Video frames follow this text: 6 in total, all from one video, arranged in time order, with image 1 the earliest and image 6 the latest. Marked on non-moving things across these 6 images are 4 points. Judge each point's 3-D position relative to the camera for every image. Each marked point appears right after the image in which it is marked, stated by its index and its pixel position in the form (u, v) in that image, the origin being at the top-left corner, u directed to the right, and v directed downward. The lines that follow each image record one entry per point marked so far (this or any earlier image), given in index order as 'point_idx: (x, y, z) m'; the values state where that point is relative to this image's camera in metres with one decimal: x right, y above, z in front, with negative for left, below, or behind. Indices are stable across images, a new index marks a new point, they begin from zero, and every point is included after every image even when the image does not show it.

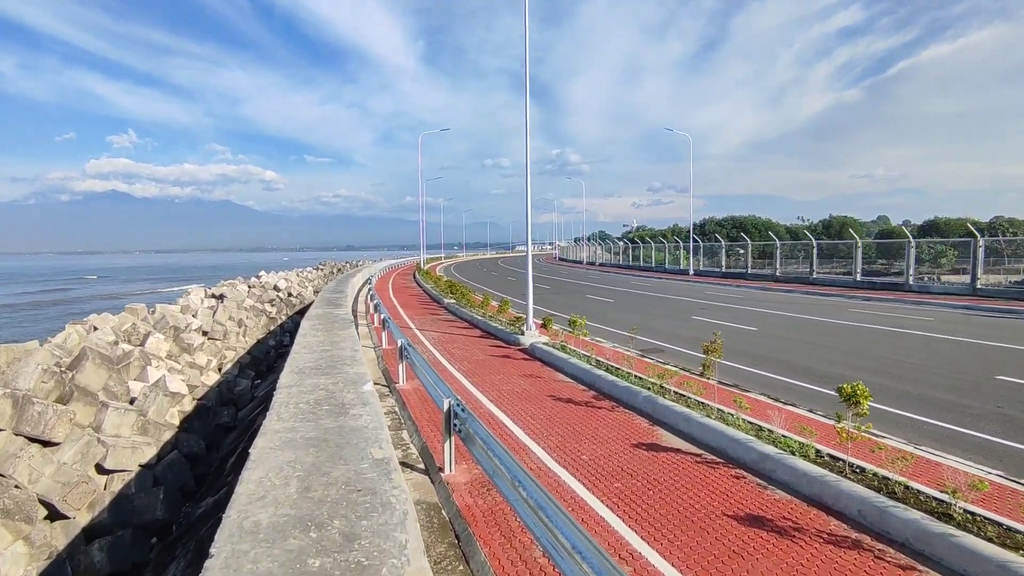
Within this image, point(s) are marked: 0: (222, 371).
0: (-8.5, -2.4, +17.3) m
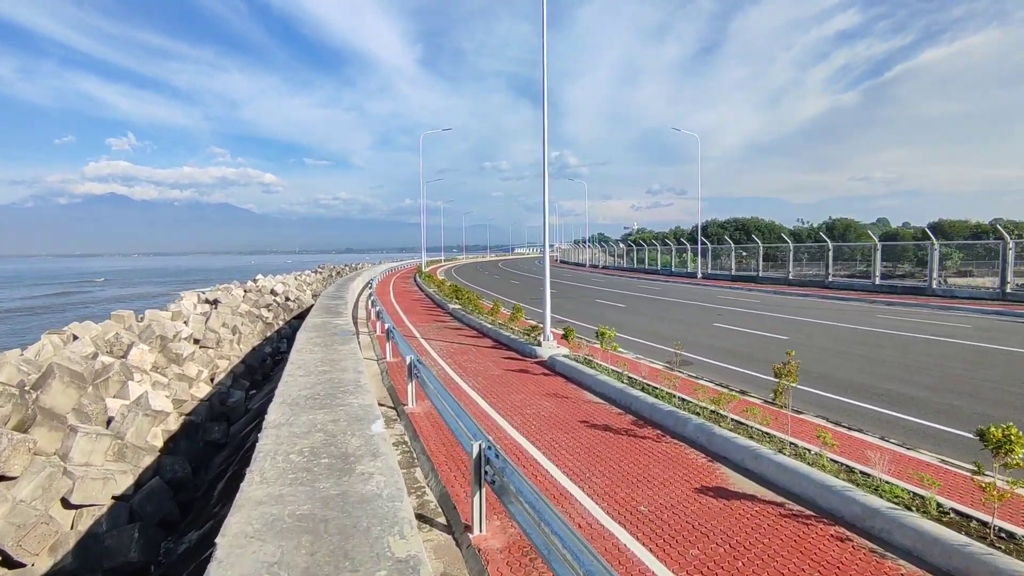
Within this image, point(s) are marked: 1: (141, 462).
0: (-8.2, -2.6, +16.2) m
1: (-5.7, -2.7, +9.0) m
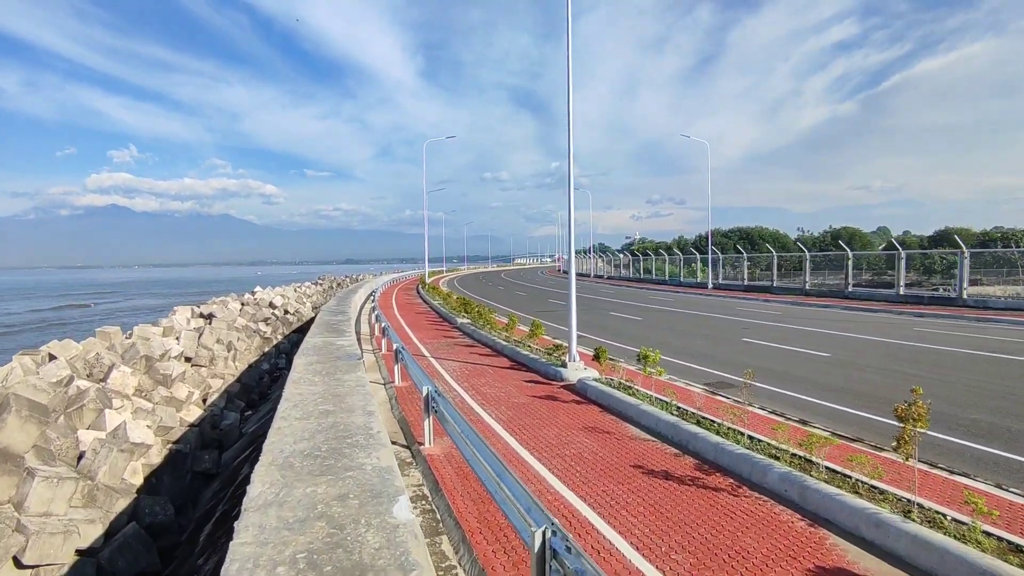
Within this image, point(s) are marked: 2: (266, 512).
0: (-7.8, -3.0, +15.0) m
1: (-5.3, -2.9, +7.8) m
2: (-1.2, -1.1, +2.9) m
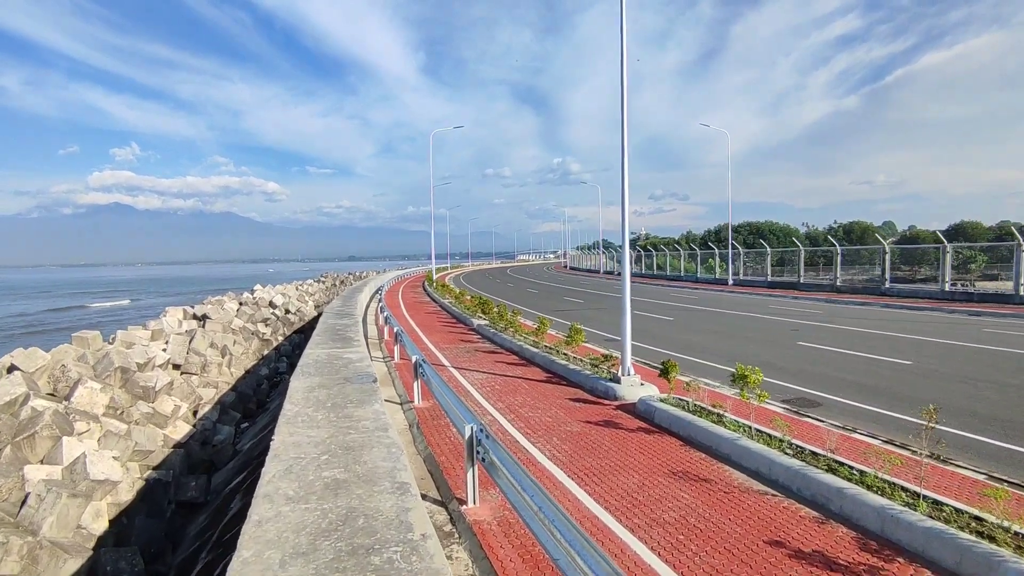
0: (-7.2, -3.0, +13.4) m
1: (-4.7, -2.9, +6.1) m
2: (-0.7, -1.2, +1.2) m
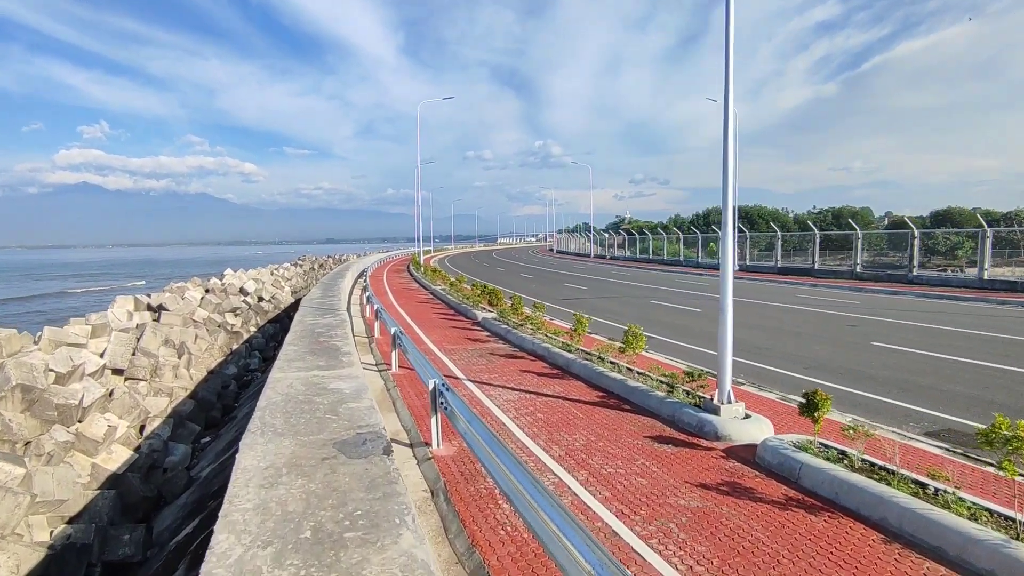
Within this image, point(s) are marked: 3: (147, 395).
0: (-6.8, -2.7, +10.7) m
1: (-4.0, -2.9, +3.5) m
2: (+0.2, -1.3, -1.3) m
3: (-7.5, -2.2, +12.0) m
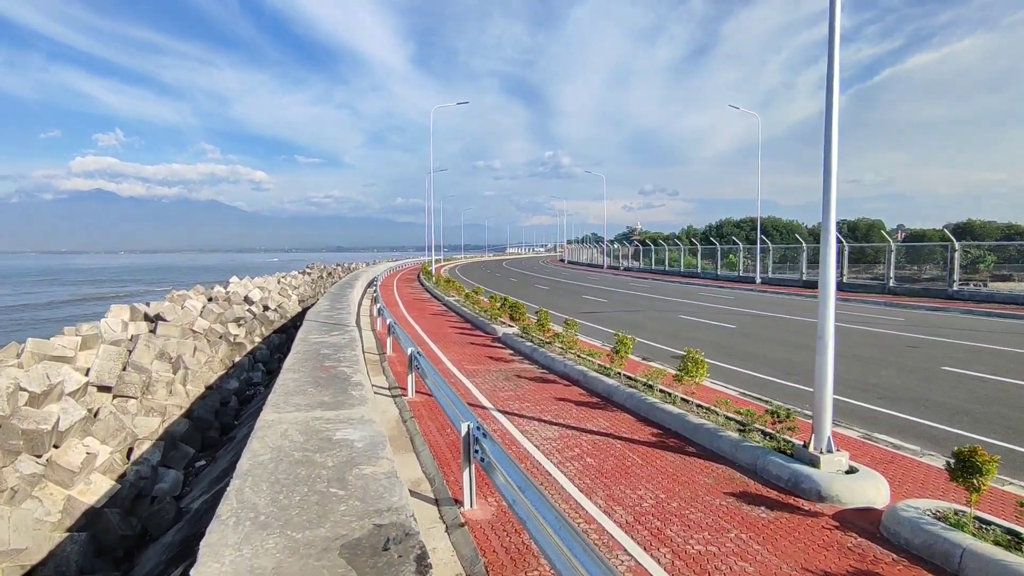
0: (-6.3, -2.9, +9.6) m
1: (-3.7, -3.0, +2.3) m
2: (+0.5, -1.3, -2.5) m
3: (-7.1, -2.4, +10.9) m
